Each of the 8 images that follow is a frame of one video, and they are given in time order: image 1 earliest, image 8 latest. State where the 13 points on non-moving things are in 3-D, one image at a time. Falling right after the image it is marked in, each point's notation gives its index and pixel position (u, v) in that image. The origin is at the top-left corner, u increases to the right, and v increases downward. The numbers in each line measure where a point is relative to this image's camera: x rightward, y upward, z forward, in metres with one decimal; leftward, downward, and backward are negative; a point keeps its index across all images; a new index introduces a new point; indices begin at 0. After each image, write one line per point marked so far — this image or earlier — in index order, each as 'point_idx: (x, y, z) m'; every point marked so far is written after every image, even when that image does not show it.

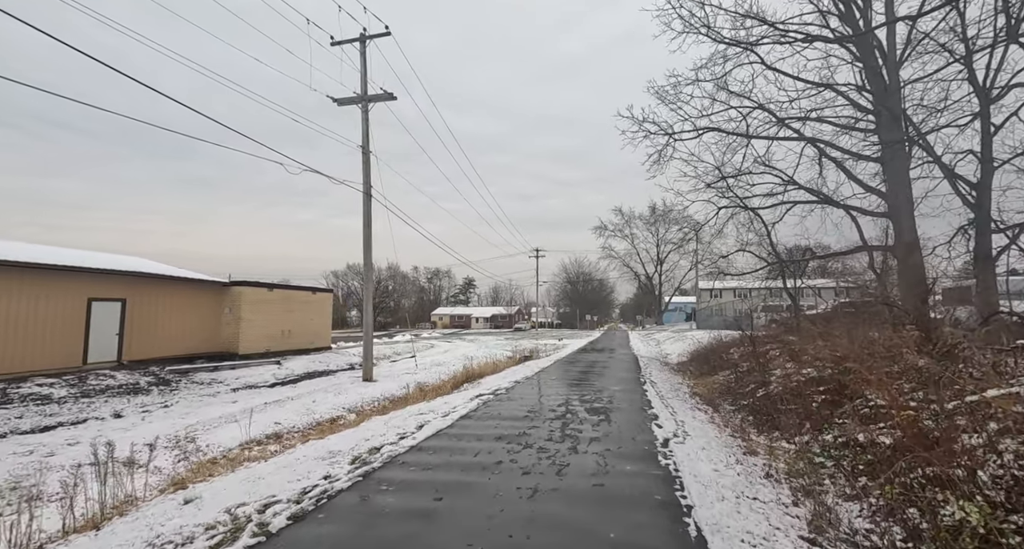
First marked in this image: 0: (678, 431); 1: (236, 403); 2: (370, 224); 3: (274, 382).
0: (+2.0, -1.9, +5.7) m
1: (-6.7, -3.1, +11.7) m
2: (-4.5, +1.6, +15.2) m
3: (-7.1, -3.2, +14.5) m
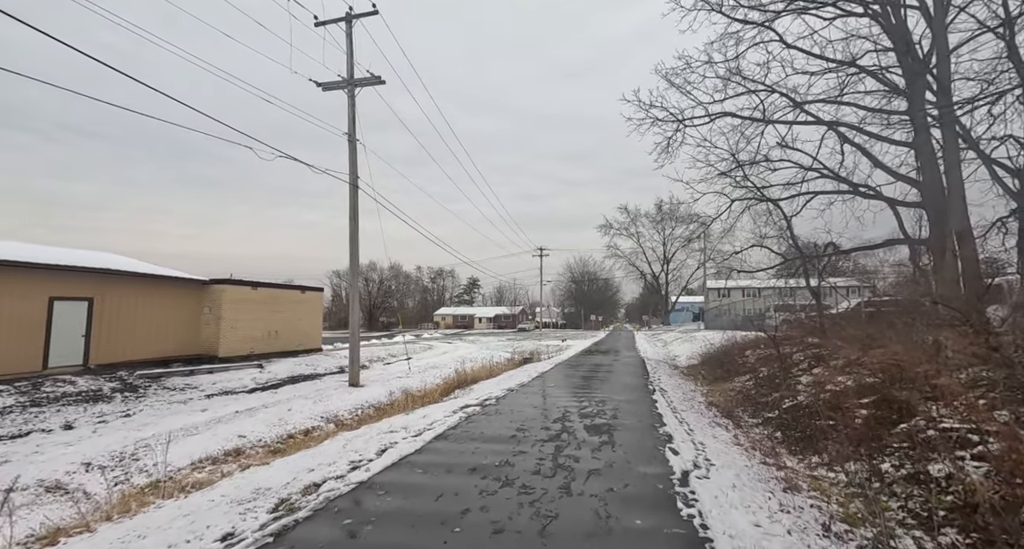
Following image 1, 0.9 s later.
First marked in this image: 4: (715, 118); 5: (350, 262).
0: (+1.8, -1.8, +4.6) m
1: (-6.8, -3.0, +10.7) m
2: (-4.5, +1.7, +14.1) m
3: (-7.2, -3.2, +13.5) m
4: (+6.2, +4.7, +14.6) m
5: (-4.8, +0.4, +14.2) m
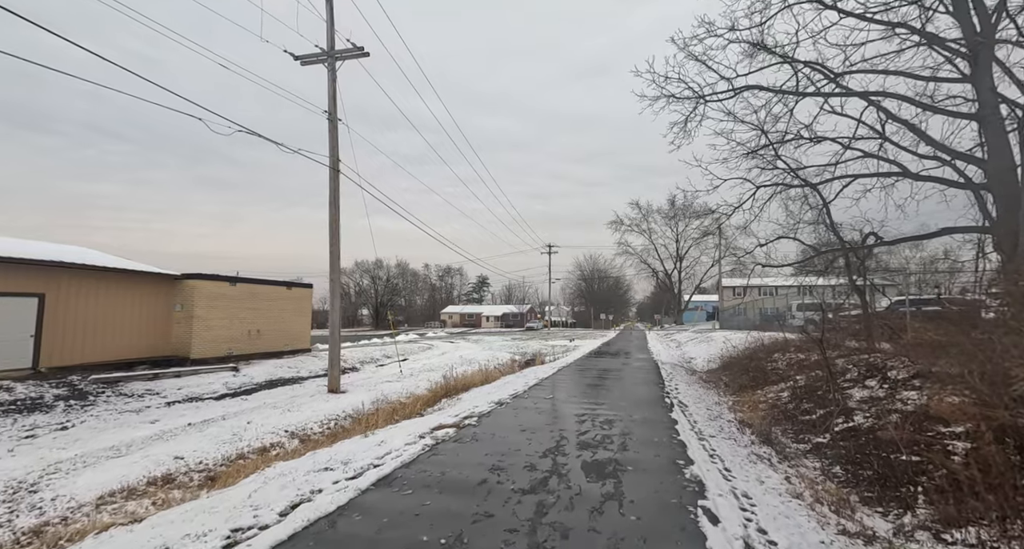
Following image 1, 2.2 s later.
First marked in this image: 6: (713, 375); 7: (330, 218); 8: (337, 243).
0: (+1.5, -1.6, +3.1) m
1: (-6.9, -2.9, +9.3) m
2: (-4.6, +1.9, +12.7) m
3: (-7.3, -3.0, +12.2) m
4: (+6.1, +4.9, +13.0) m
5: (-4.8, +0.6, +12.8) m
6: (+6.2, -3.1, +14.9) m
7: (-4.9, +1.5, +12.8) m
8: (-4.7, +0.8, +12.8) m
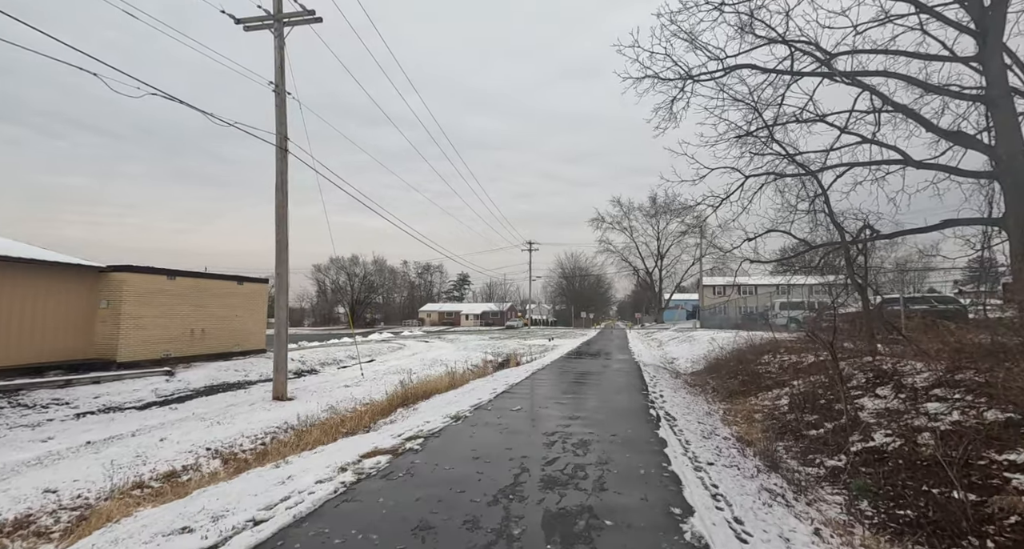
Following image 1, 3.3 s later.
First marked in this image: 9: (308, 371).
0: (+1.1, -1.5, +1.9) m
1: (-7.5, -2.7, +7.8) m
2: (-5.3, +2.0, +11.3) m
3: (-8.0, -2.8, +10.7) m
4: (+5.4, +5.0, +11.9) m
5: (-5.6, +0.7, +11.4) m
6: (+5.4, -3.0, +13.9) m
7: (-5.6, +1.7, +11.4) m
8: (-5.4, +1.0, +11.4) m
9: (-7.0, -3.3, +16.6) m
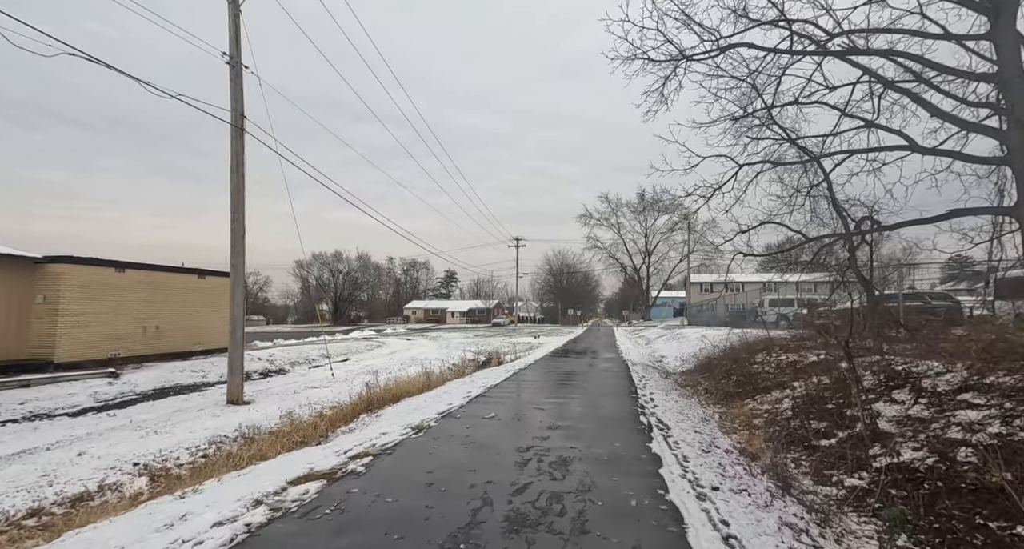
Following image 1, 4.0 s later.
0: (+0.9, -1.4, +1.1) m
1: (-7.9, -2.6, +6.8) m
2: (-5.8, +2.2, +10.3) m
3: (-8.5, -2.6, +9.6) m
4: (+4.9, +5.2, +11.1) m
5: (-6.0, +0.9, +10.4) m
6: (+4.9, -2.8, +13.2) m
7: (-6.0, +1.9, +10.4) m
8: (-5.8, +1.2, +10.3) m
9: (-7.6, -3.1, +15.6) m
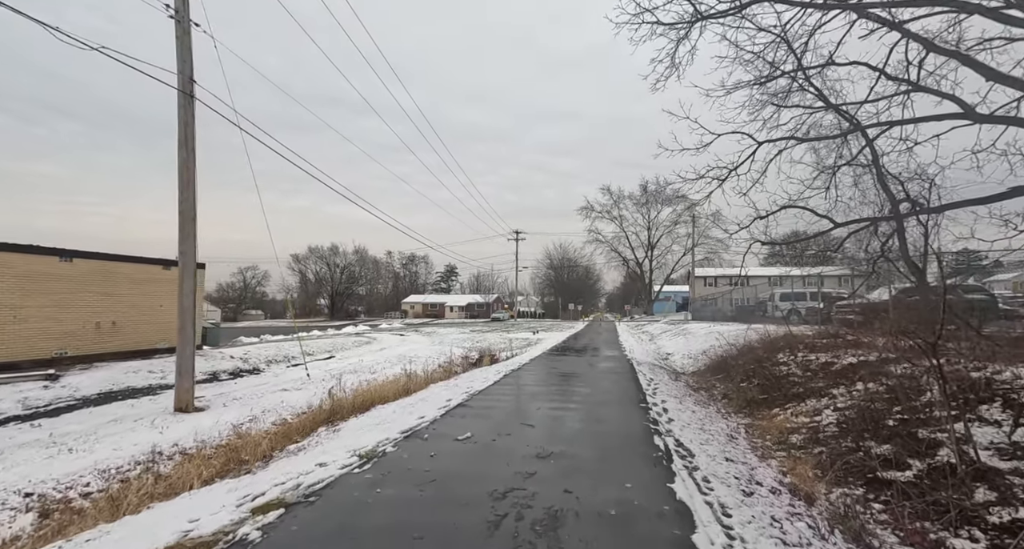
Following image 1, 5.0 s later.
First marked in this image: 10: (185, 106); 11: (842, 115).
0: (+0.7, -1.3, -0.3) m
1: (-8.1, -2.4, +5.5) m
2: (-6.0, +2.4, +8.9) m
3: (-8.7, -2.4, +8.3) m
4: (+4.7, +5.4, +9.7) m
5: (-6.2, +1.1, +9.0) m
6: (+4.7, -2.6, +11.9) m
7: (-6.2, +2.1, +9.0) m
8: (-6.0, +1.4, +9.0) m
9: (-7.8, -2.9, +14.3) m
10: (-6.1, +3.1, +9.0) m
11: (+5.8, +2.9, +8.7) m
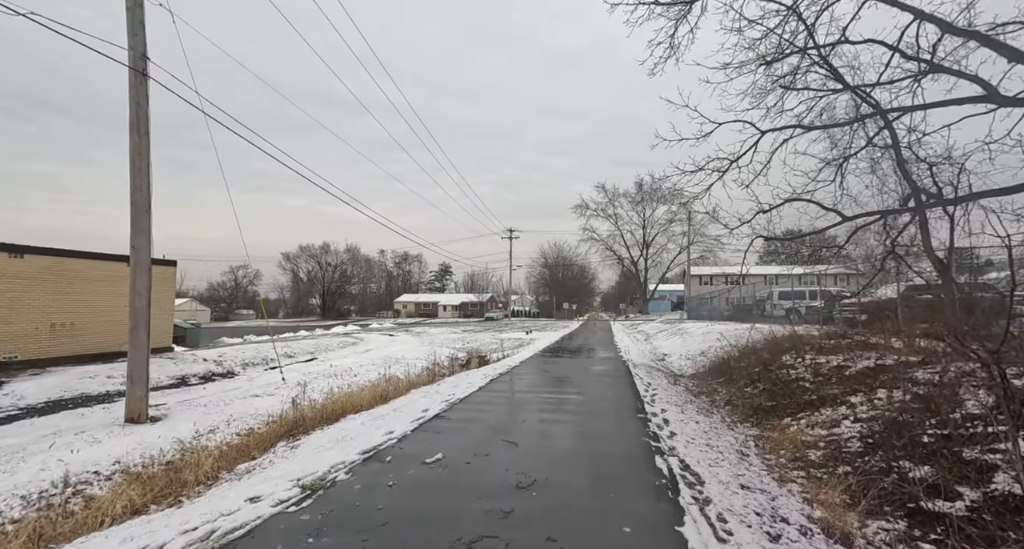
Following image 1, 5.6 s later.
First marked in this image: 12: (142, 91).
0: (+0.5, -1.3, -1.0) m
1: (-8.3, -2.3, +4.6) m
2: (-6.2, +2.5, +8.1) m
3: (-8.9, -2.4, +7.5) m
4: (+4.5, +5.4, +9.0) m
5: (-6.5, +1.2, +8.2) m
6: (+4.4, -2.5, +11.2) m
7: (-6.5, +2.1, +8.2) m
8: (-6.3, +1.4, +8.2) m
9: (-8.1, -2.8, +13.5) m
10: (-6.3, +3.2, +8.2) m
11: (+5.6, +2.9, +8.0) m
12: (-6.2, +3.1, +8.1) m
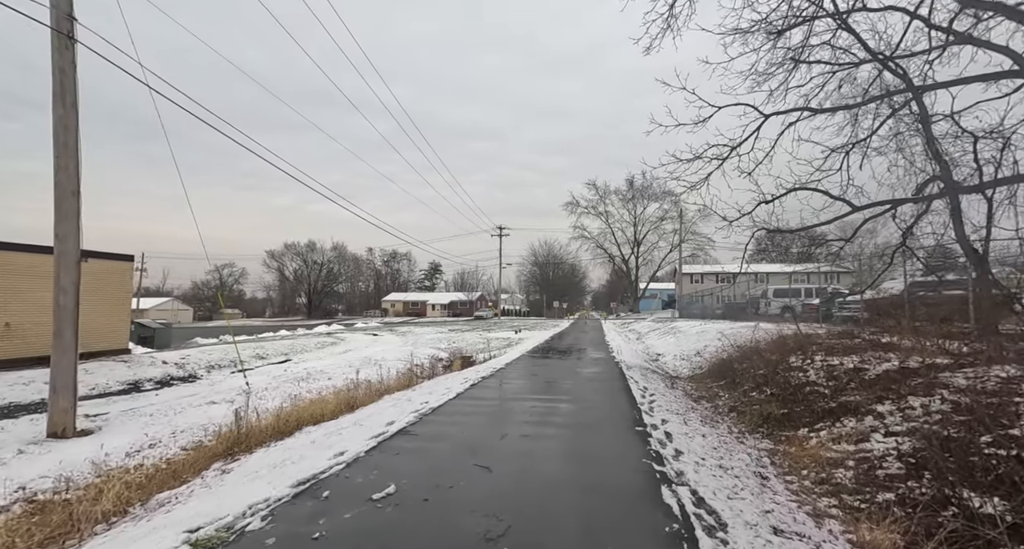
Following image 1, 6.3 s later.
0: (+0.4, -1.2, -1.9) m
1: (-8.5, -2.2, +3.5) m
2: (-6.5, +2.6, +7.0) m
3: (-9.2, -2.3, +6.4) m
4: (+4.2, +5.6, +8.2) m
5: (-6.7, +1.3, +7.2) m
6: (+4.1, -2.4, +10.3) m
7: (-6.8, +2.2, +7.1) m
8: (-6.6, +1.5, +7.1) m
9: (-8.5, -2.7, +12.4) m
10: (-6.6, +3.3, +7.1) m
11: (+5.3, +3.1, +7.2) m
12: (-6.5, +3.2, +7.1) m
